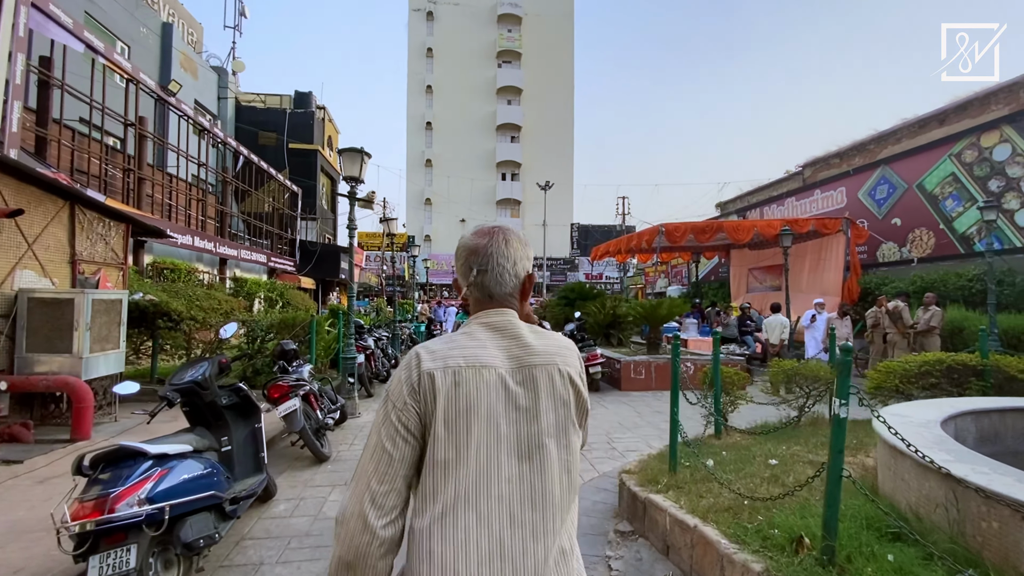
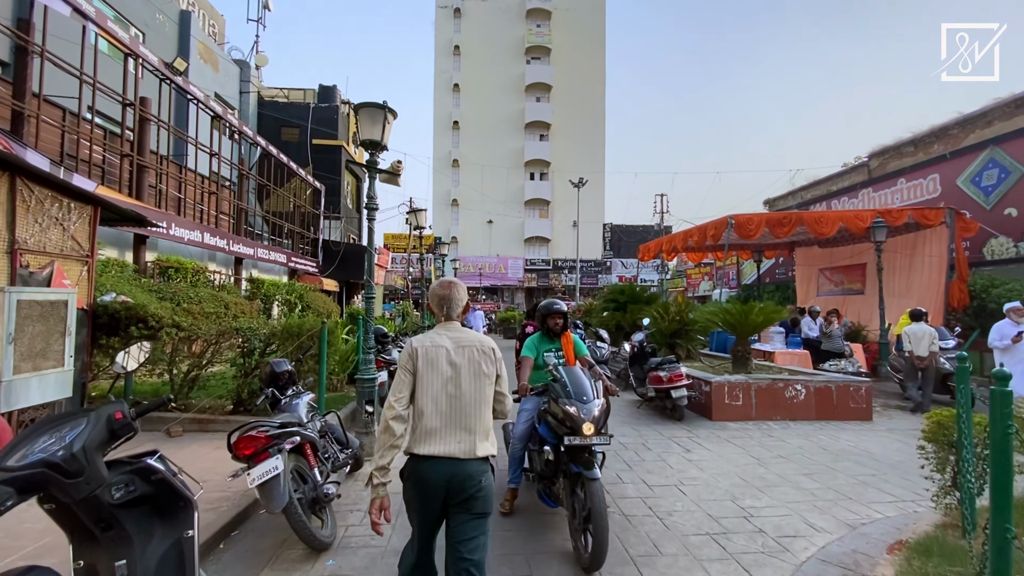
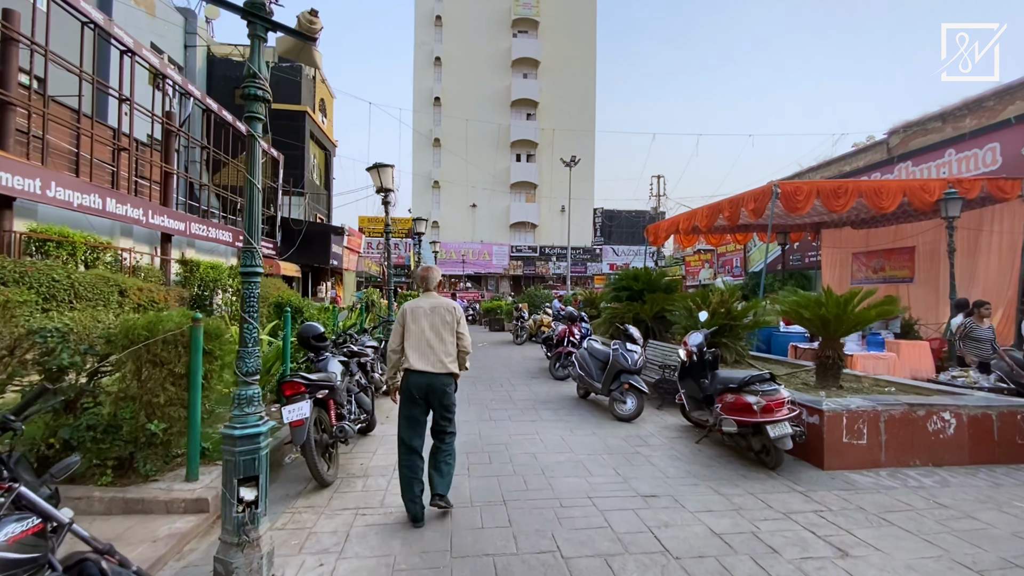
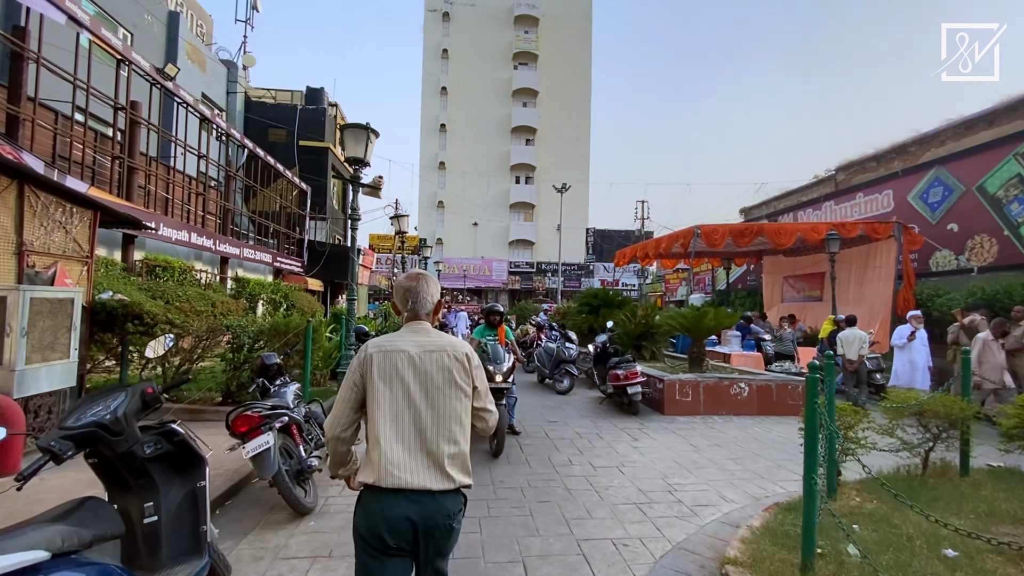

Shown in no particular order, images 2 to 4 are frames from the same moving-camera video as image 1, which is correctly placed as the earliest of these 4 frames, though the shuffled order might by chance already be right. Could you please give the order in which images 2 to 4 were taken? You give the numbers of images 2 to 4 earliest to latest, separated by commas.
4, 2, 3
